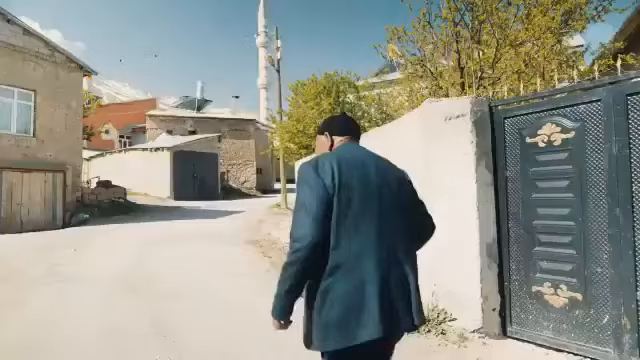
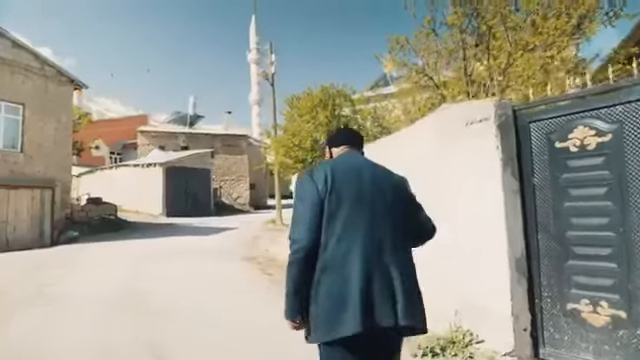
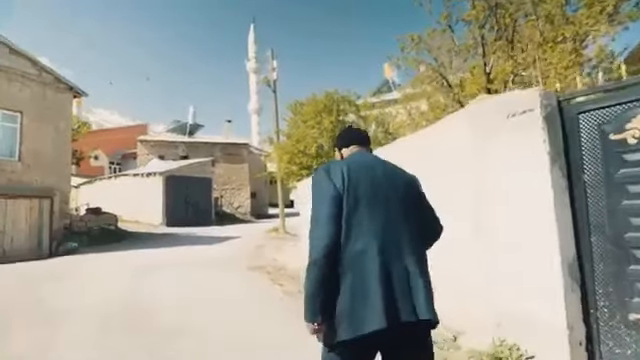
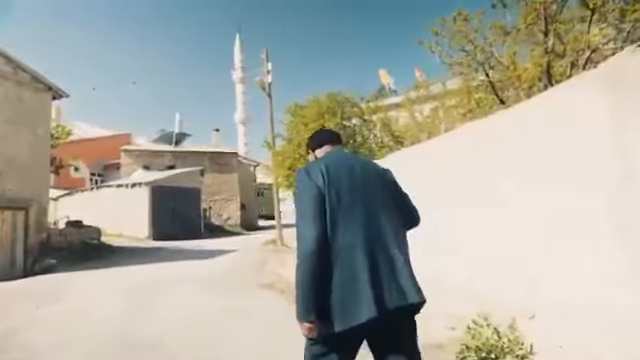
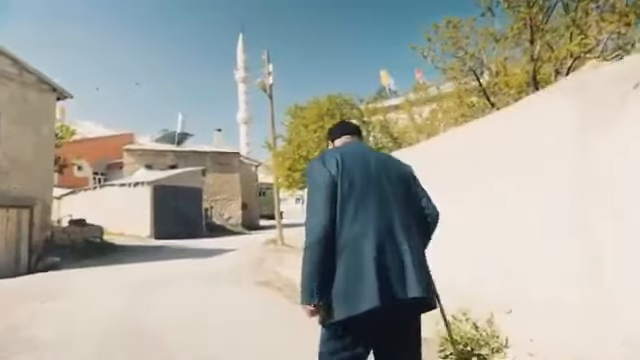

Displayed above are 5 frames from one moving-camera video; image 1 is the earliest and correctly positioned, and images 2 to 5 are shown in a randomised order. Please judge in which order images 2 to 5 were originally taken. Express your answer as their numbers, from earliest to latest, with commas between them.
2, 3, 5, 4
